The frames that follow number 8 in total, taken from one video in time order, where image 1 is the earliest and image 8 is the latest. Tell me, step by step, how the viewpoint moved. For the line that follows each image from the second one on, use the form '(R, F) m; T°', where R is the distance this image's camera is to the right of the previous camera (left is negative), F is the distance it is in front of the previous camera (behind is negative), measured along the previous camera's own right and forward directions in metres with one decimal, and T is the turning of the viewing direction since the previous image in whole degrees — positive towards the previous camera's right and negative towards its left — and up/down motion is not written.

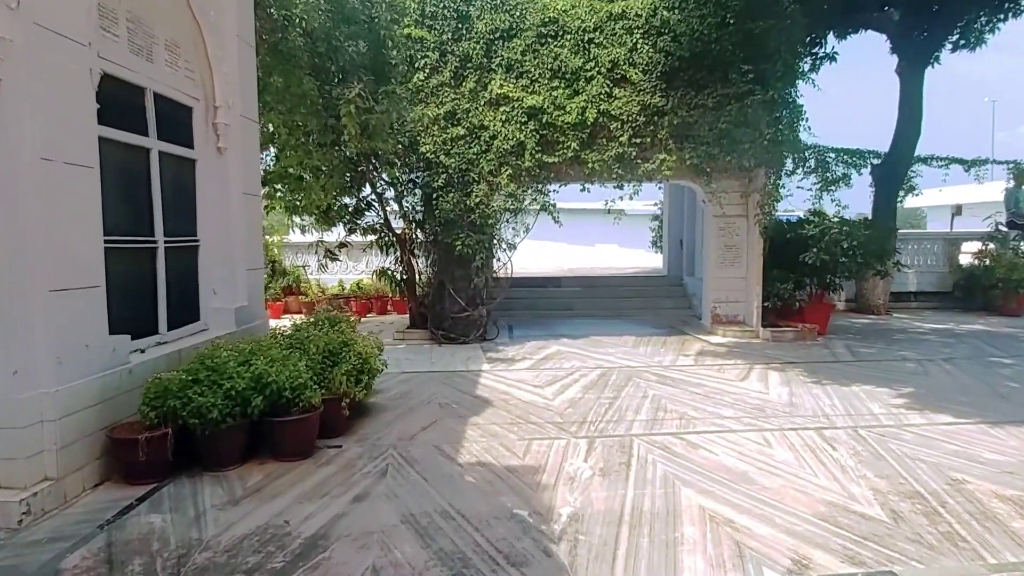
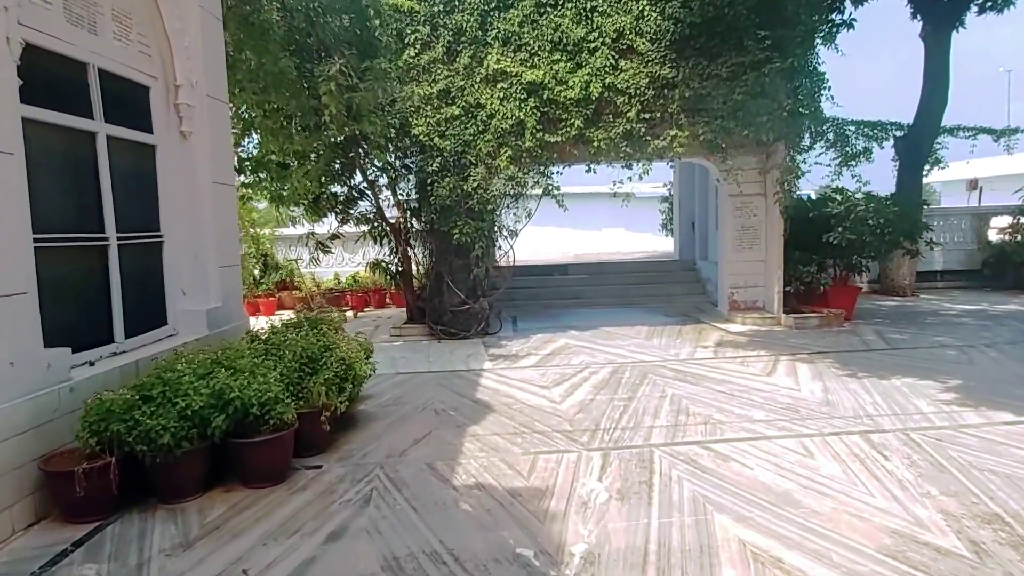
(0.0, +0.5) m; -1°
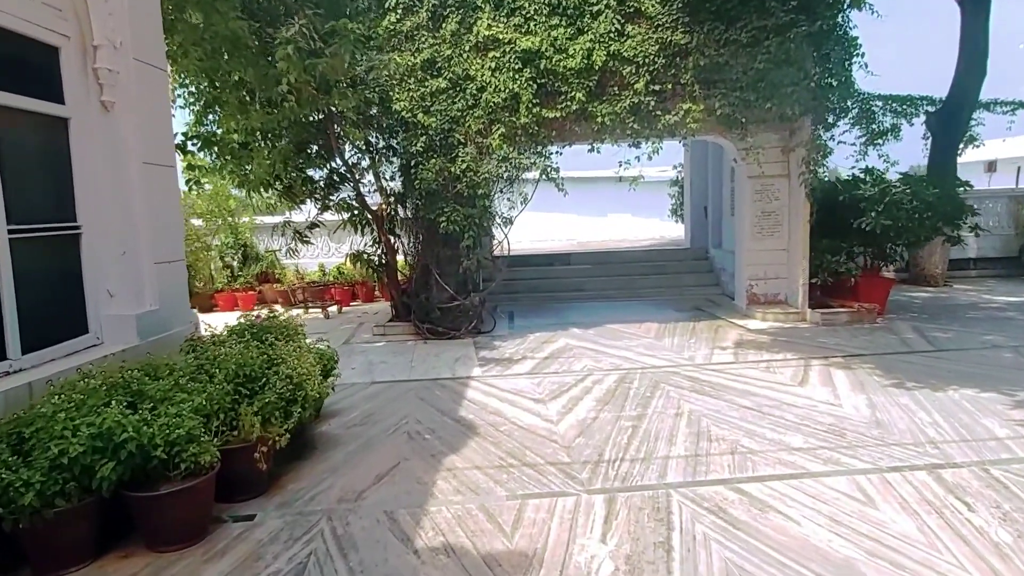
(+0.1, +0.8) m; 0°
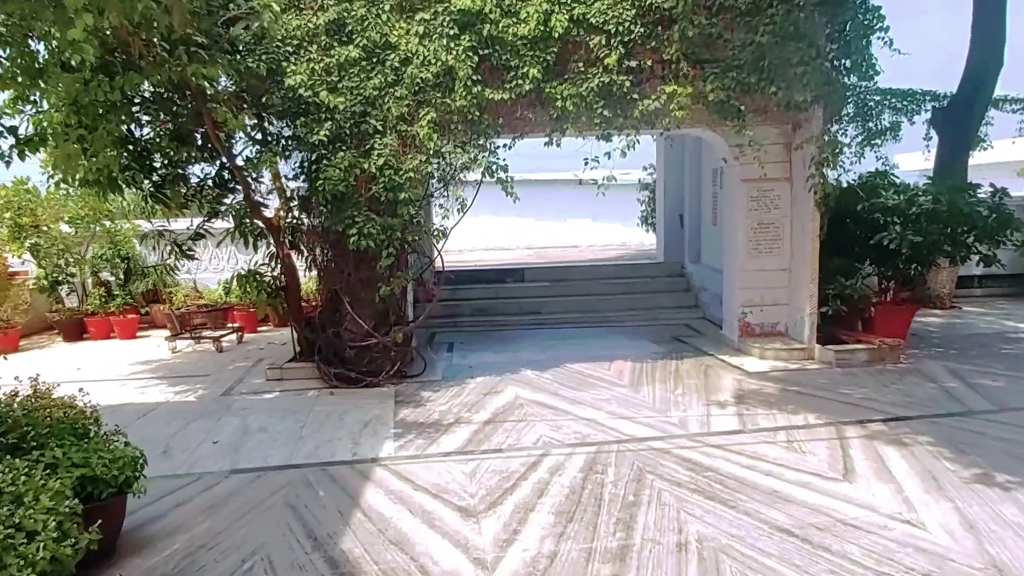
(+0.2, +1.5) m; +3°
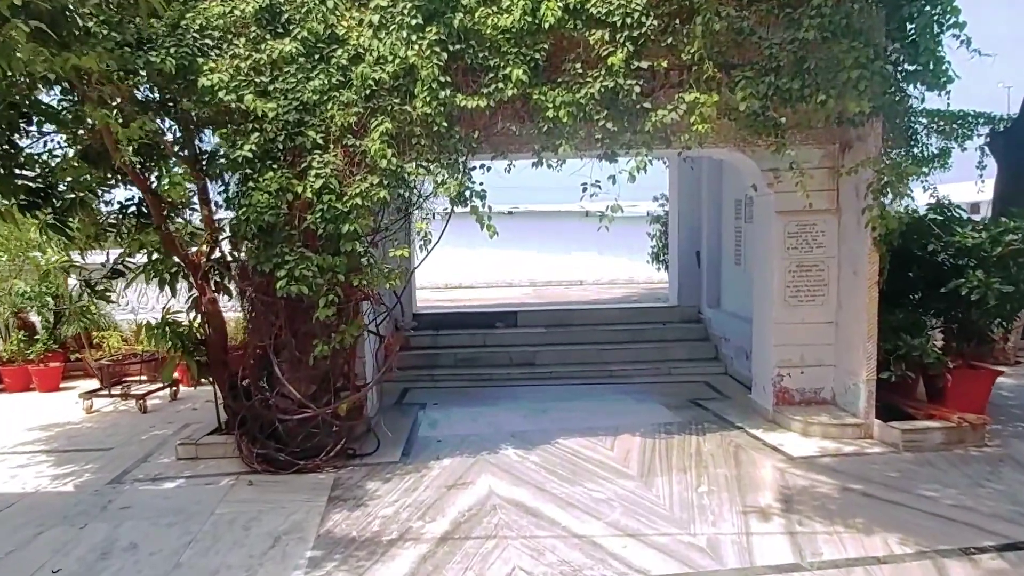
(+0.2, +1.1) m; -1°
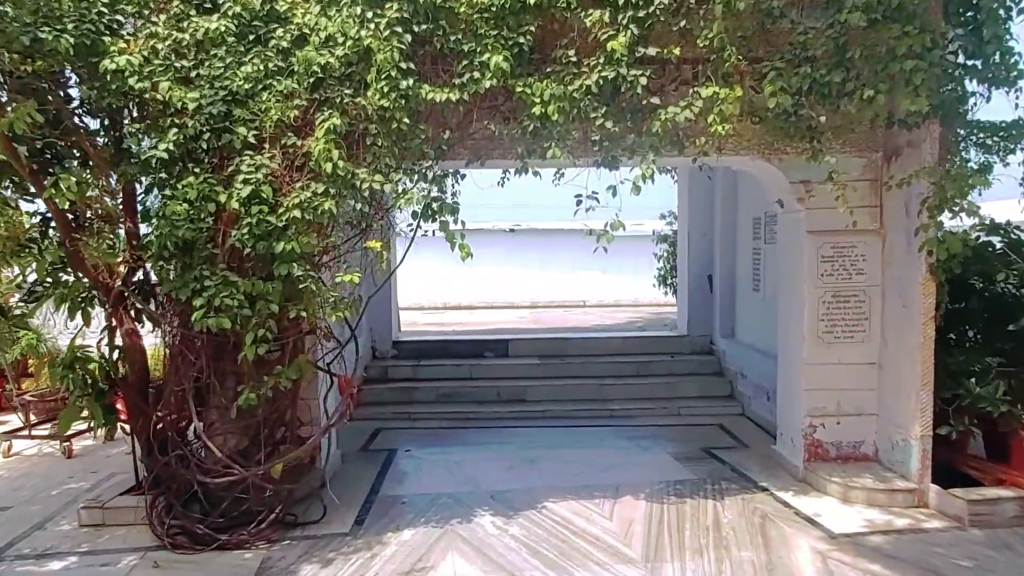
(+0.1, +0.8) m; 0°
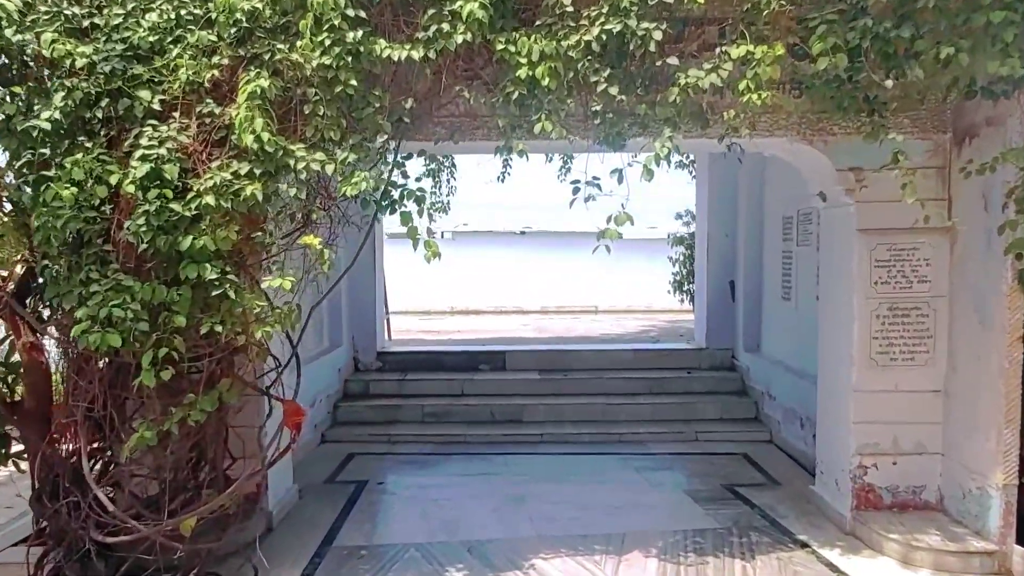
(+0.1, +0.7) m; -1°
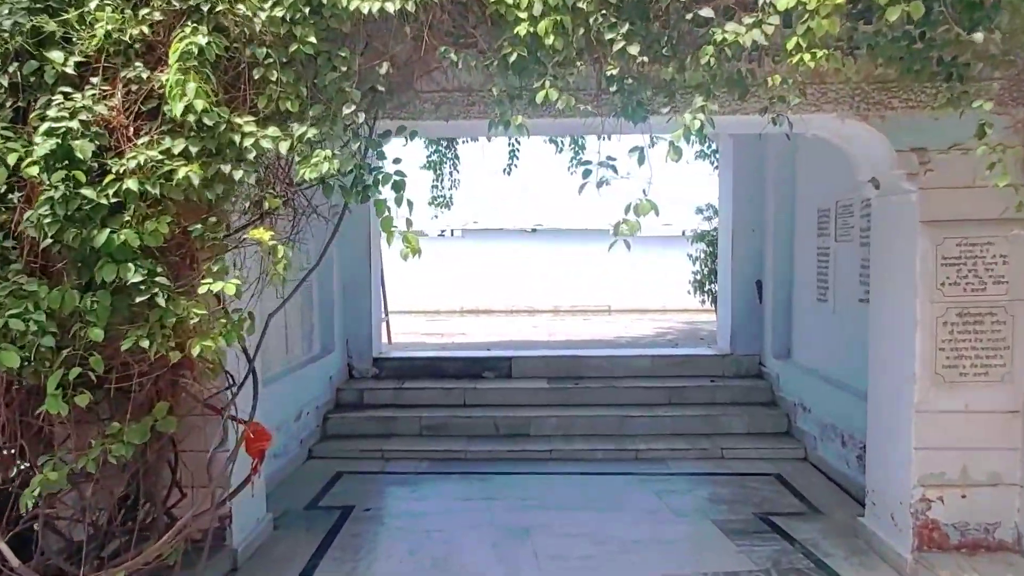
(0.0, +0.5) m; -1°
